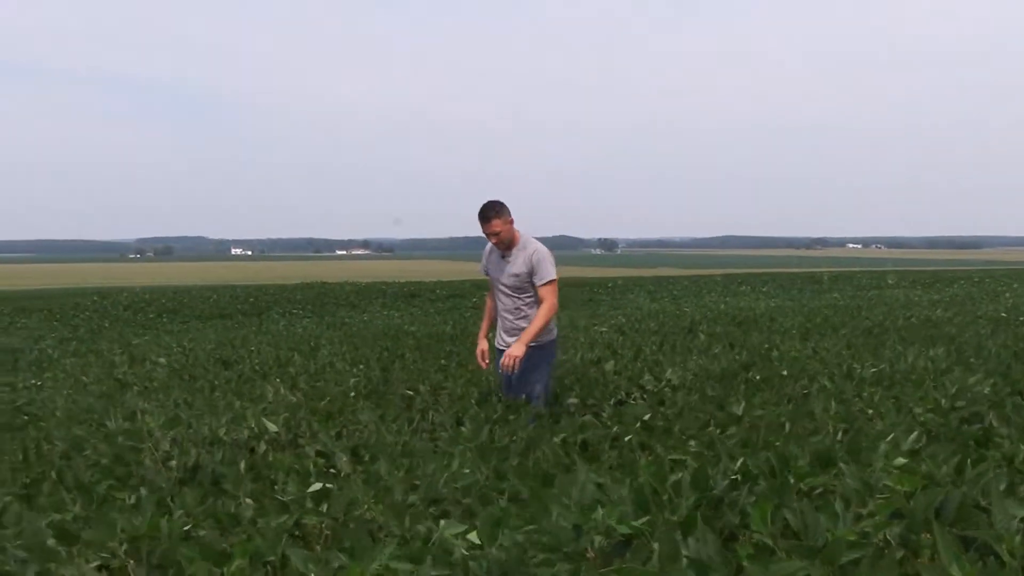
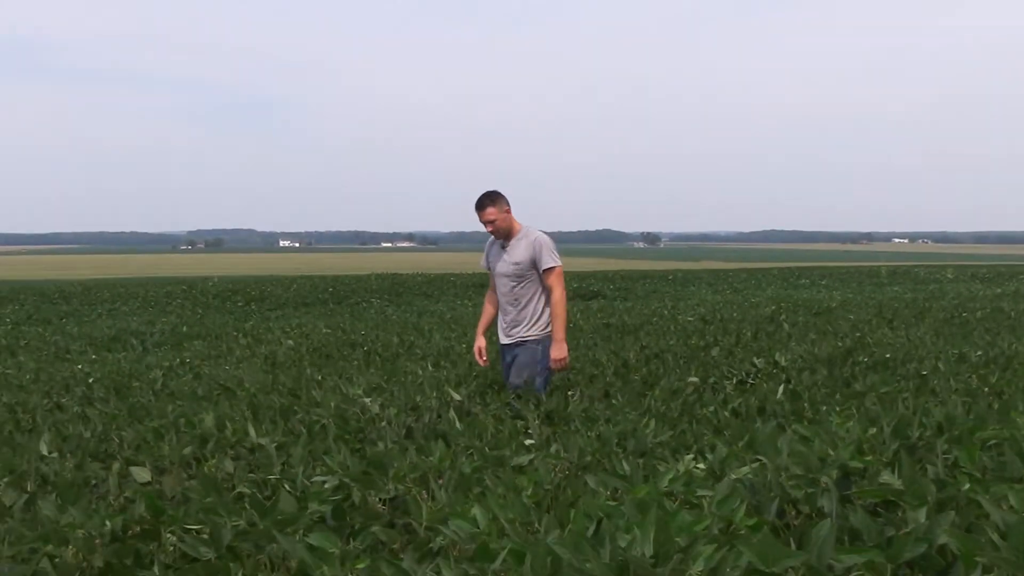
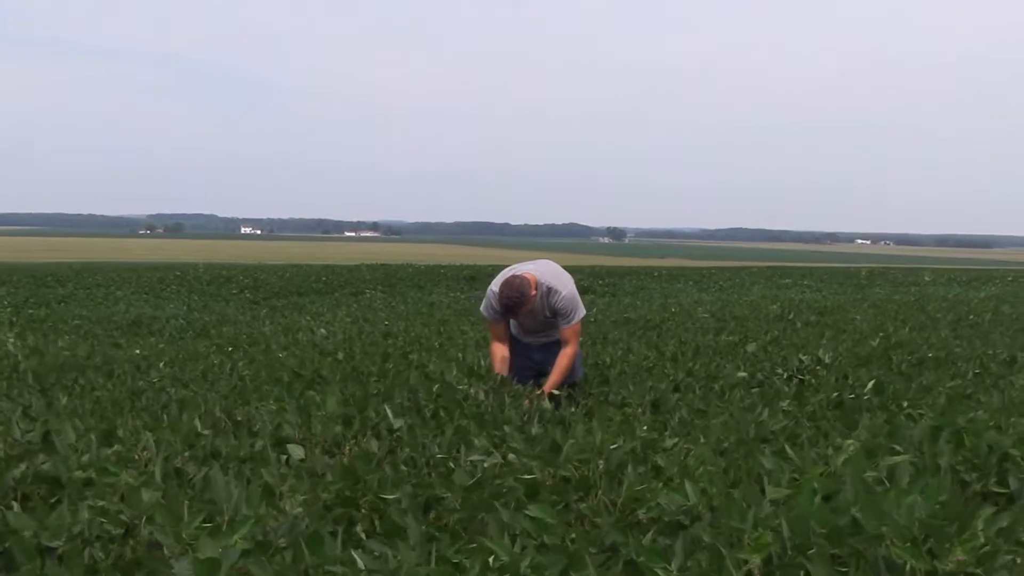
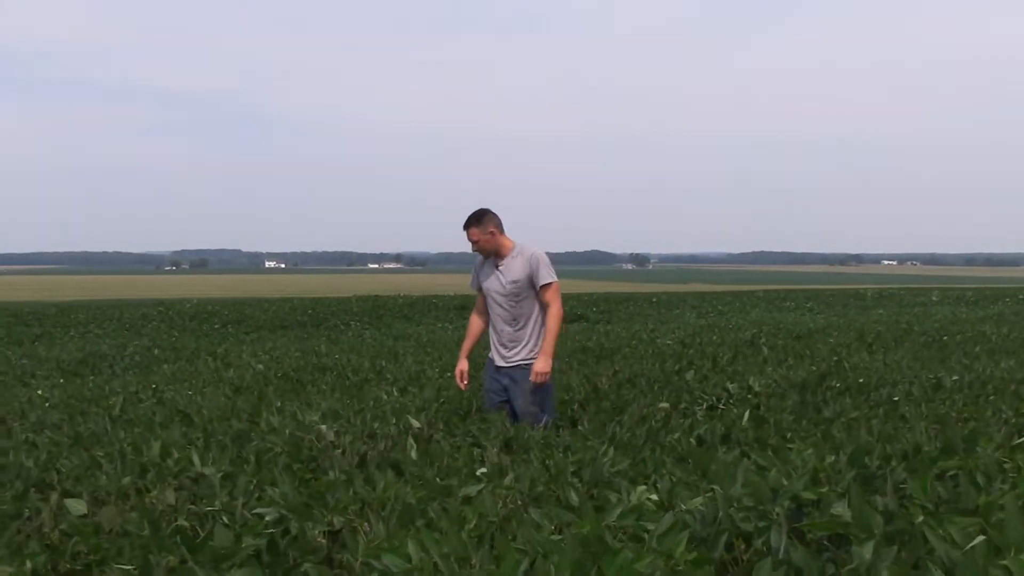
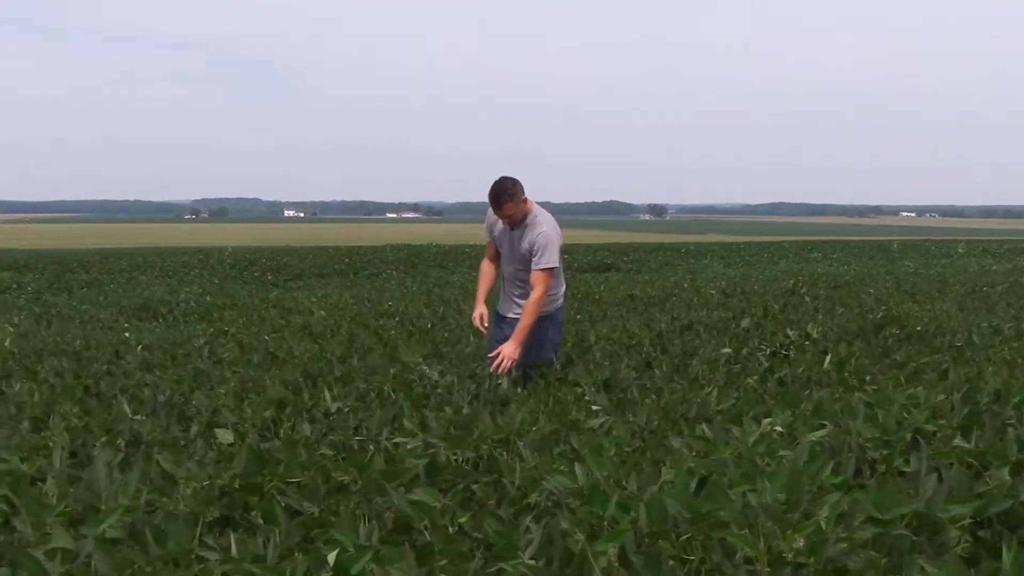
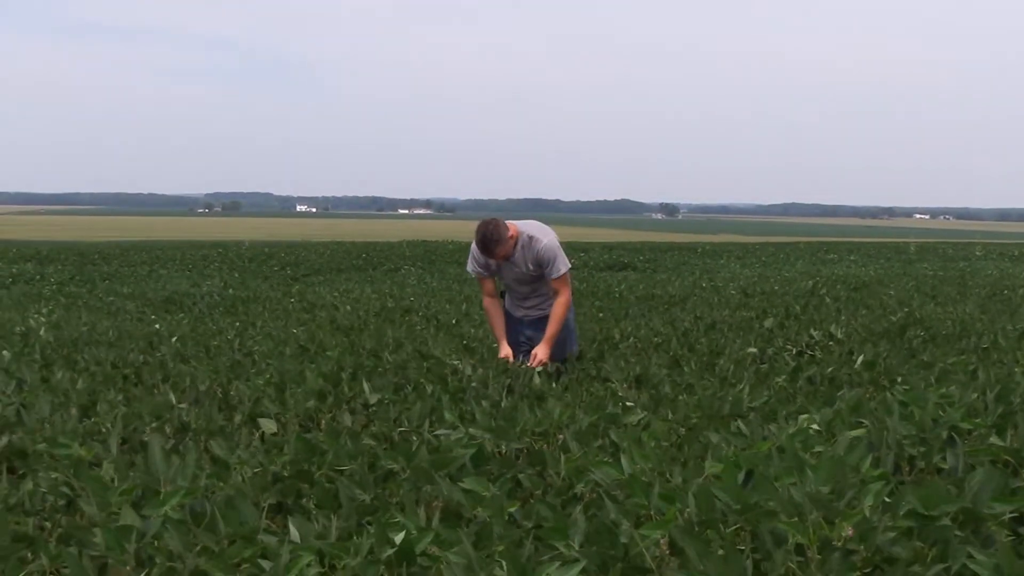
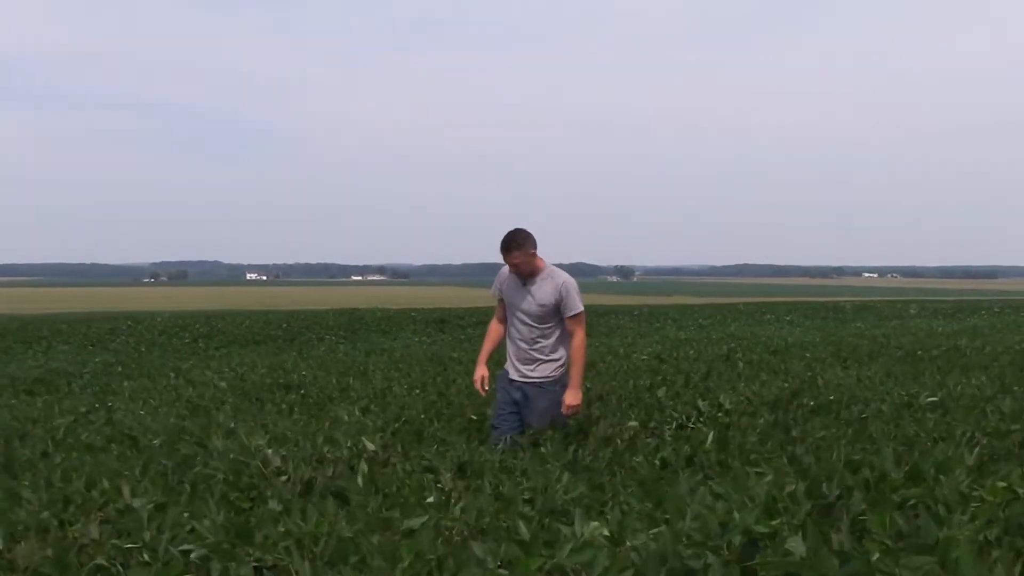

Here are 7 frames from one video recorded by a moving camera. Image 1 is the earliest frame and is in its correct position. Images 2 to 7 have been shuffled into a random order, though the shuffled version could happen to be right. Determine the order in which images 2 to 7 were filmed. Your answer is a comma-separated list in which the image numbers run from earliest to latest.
7, 4, 2, 5, 6, 3
